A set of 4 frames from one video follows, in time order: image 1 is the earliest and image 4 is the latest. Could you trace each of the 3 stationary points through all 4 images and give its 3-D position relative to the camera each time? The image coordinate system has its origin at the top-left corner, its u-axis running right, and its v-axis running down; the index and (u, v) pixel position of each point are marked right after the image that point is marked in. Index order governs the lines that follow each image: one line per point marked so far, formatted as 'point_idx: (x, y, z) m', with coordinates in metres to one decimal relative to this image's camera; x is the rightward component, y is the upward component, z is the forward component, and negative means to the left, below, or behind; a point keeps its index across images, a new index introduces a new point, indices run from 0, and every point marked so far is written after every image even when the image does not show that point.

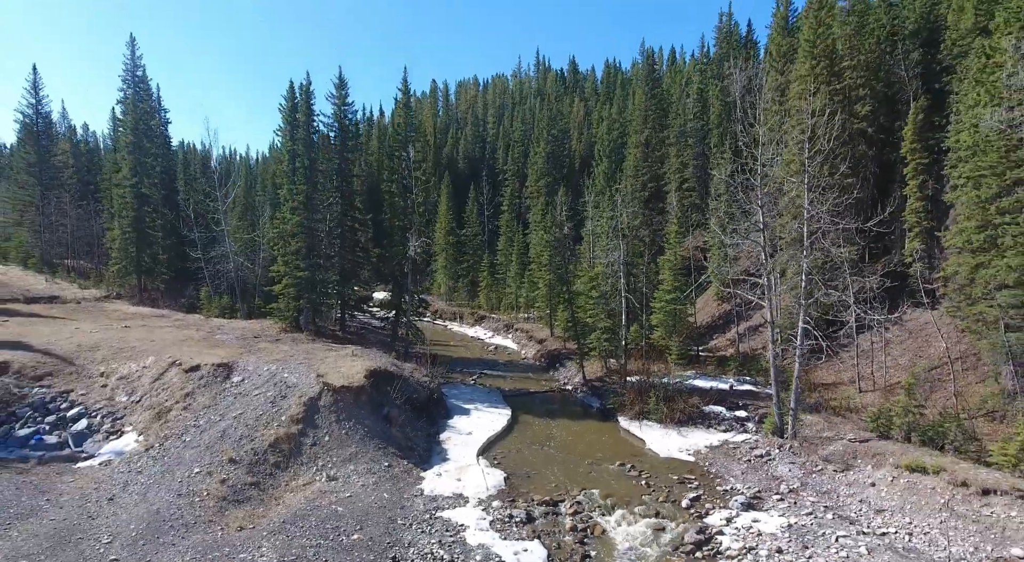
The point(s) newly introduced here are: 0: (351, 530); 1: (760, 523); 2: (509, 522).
0: (-4.6, -7.1, +17.6) m
1: (+7.5, -7.3, +18.5) m
2: (-0.1, -7.3, +18.7) m
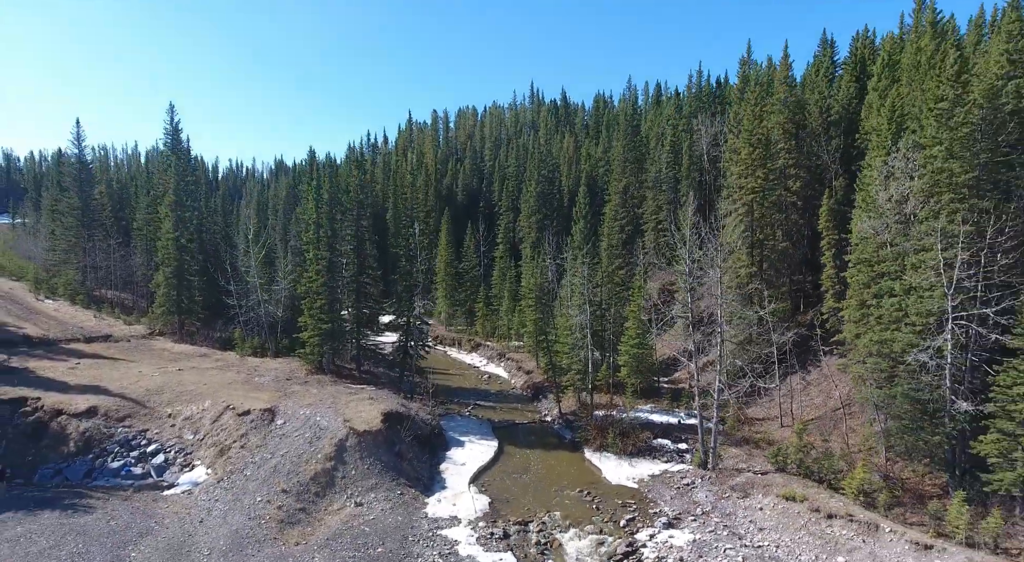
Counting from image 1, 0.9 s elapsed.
0: (-5.4, -10.4, +24.3) m
1: (+6.7, -10.6, +25.3) m
2: (-0.9, -10.7, +25.5) m
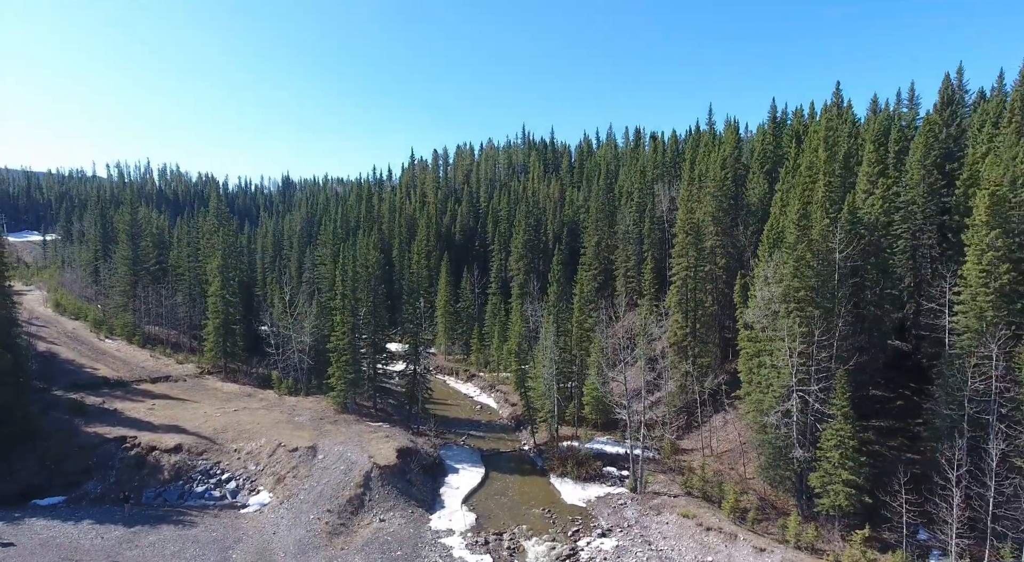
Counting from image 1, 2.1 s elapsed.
0: (-6.7, -15.4, +35.2) m
1: (+5.4, -15.5, +36.2) m
2: (-2.2, -15.6, +36.4) m
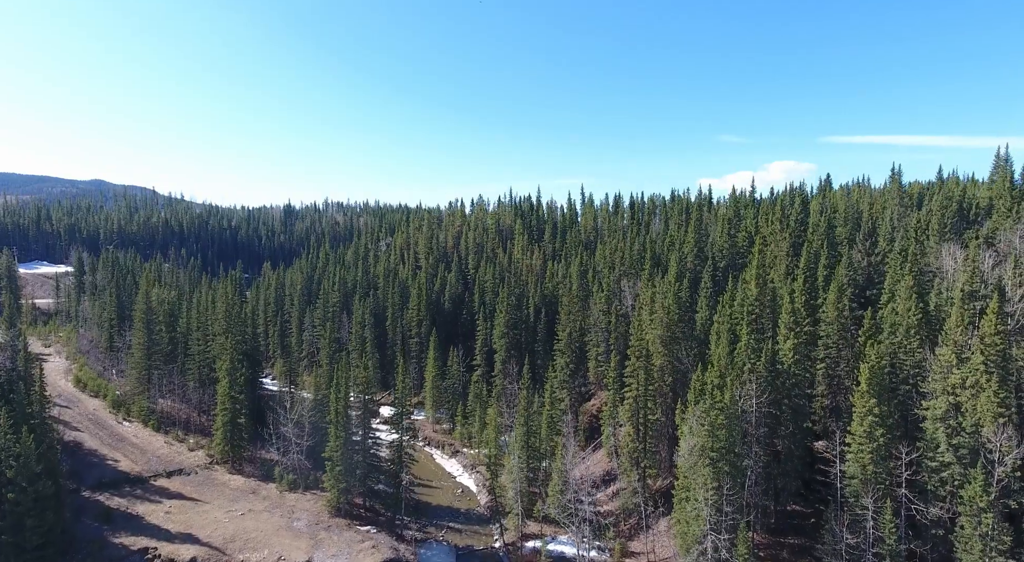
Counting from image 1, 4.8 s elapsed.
0: (-9.4, -26.8, +42.5) m
1: (+2.6, -26.8, +43.4) m
2: (-4.9, -27.0, +43.6) m
